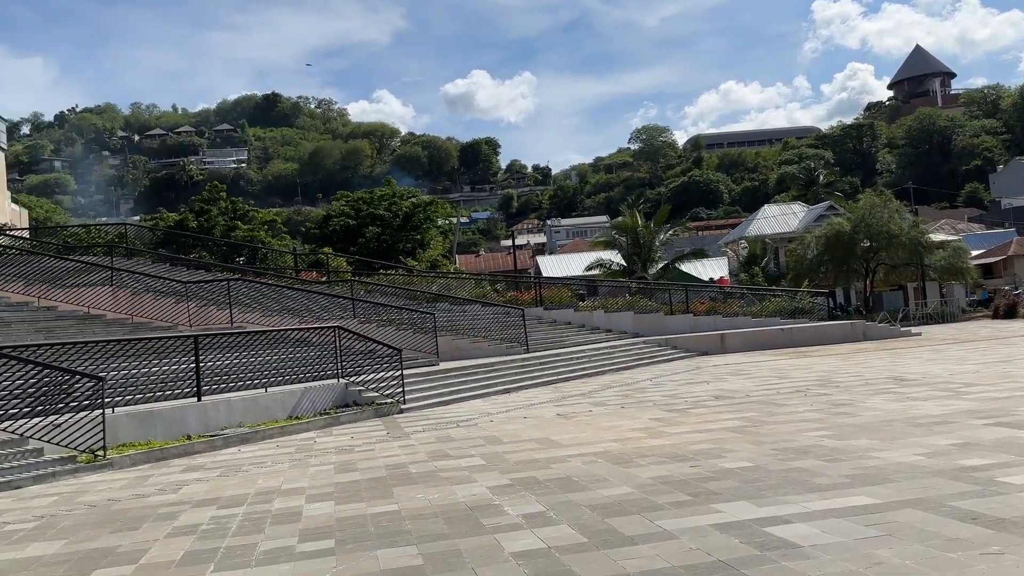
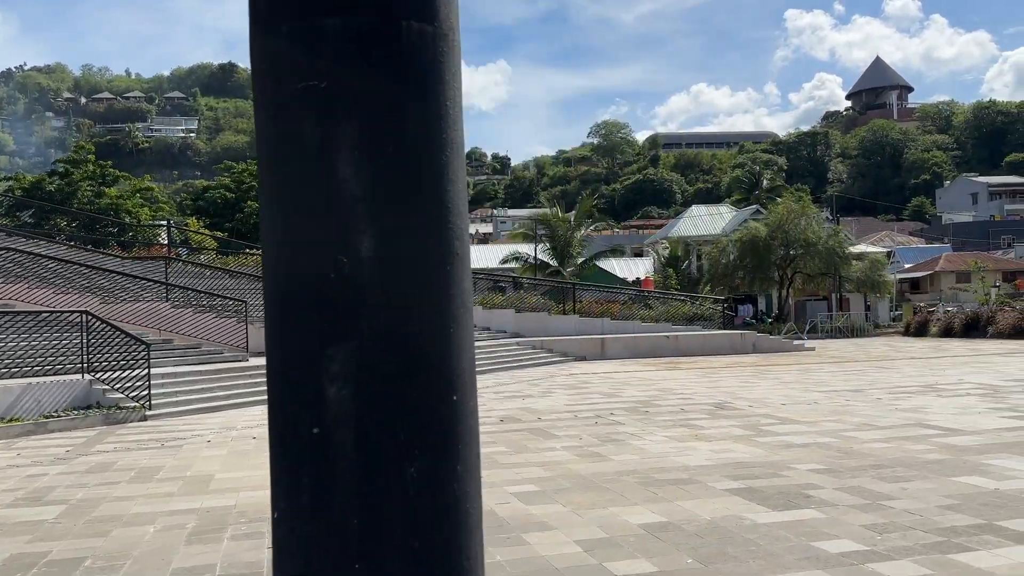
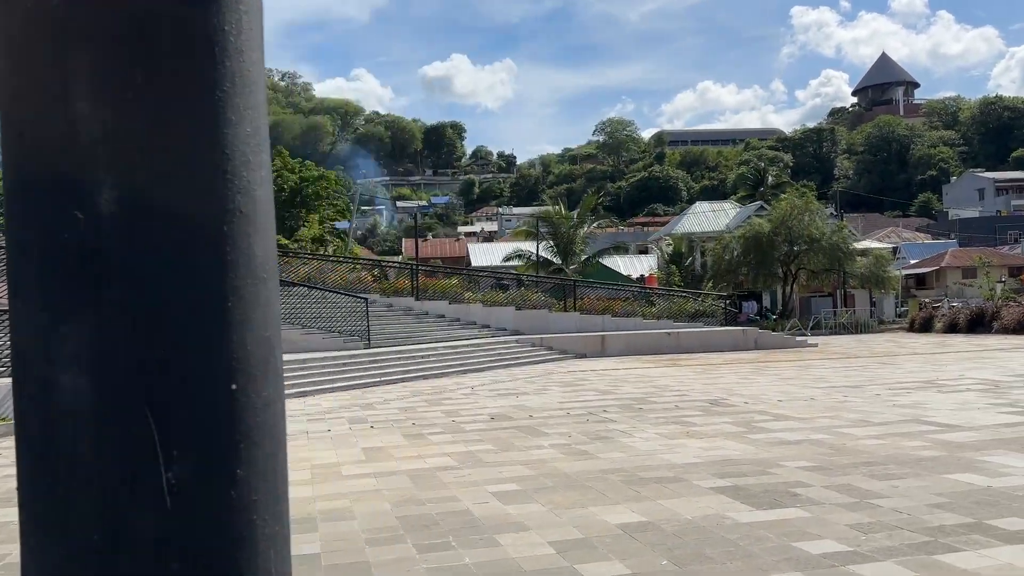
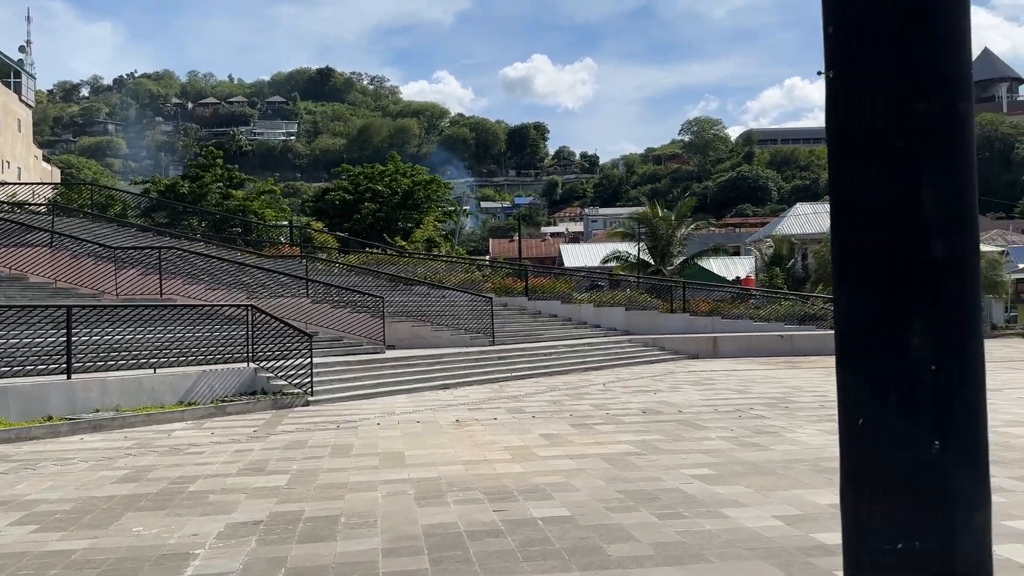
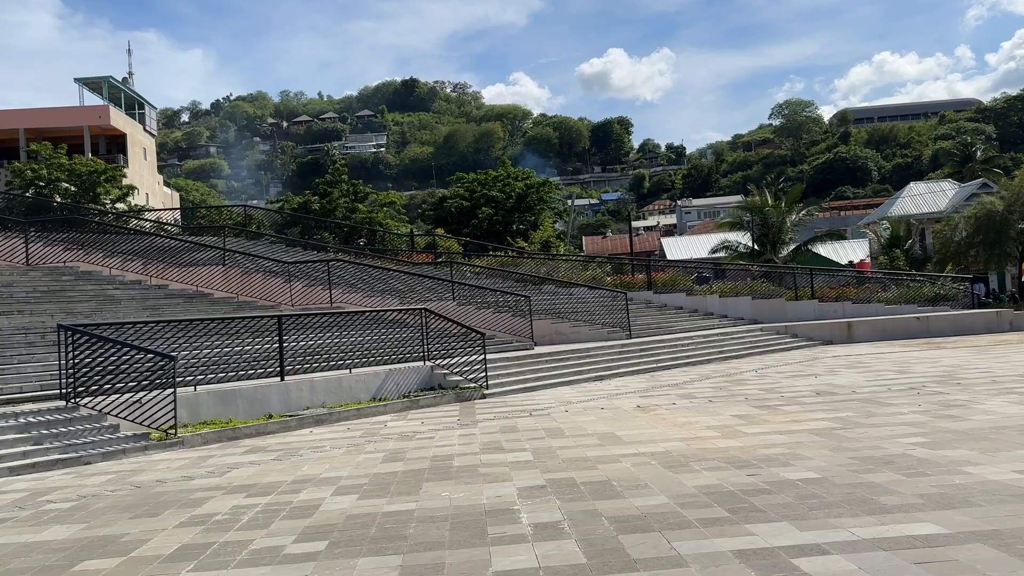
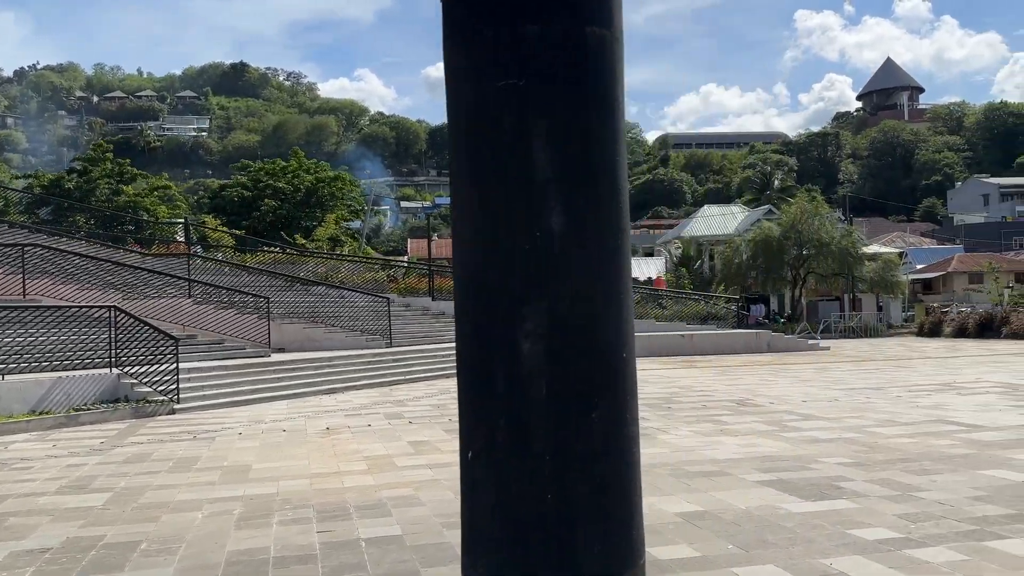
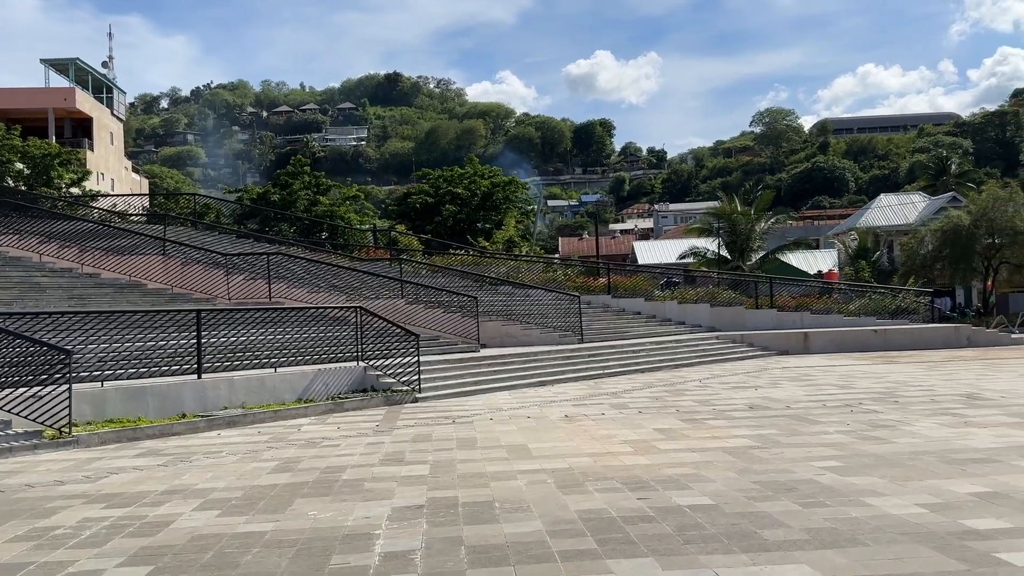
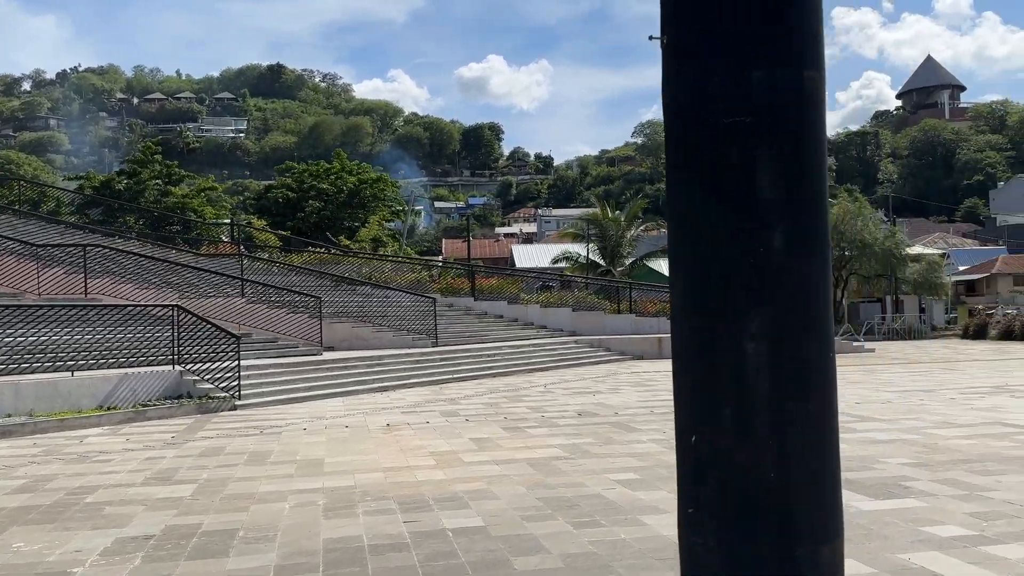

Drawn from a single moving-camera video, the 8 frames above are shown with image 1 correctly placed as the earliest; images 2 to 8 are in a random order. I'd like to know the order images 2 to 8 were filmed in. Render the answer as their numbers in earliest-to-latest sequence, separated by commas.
5, 7, 4, 8, 6, 2, 3
